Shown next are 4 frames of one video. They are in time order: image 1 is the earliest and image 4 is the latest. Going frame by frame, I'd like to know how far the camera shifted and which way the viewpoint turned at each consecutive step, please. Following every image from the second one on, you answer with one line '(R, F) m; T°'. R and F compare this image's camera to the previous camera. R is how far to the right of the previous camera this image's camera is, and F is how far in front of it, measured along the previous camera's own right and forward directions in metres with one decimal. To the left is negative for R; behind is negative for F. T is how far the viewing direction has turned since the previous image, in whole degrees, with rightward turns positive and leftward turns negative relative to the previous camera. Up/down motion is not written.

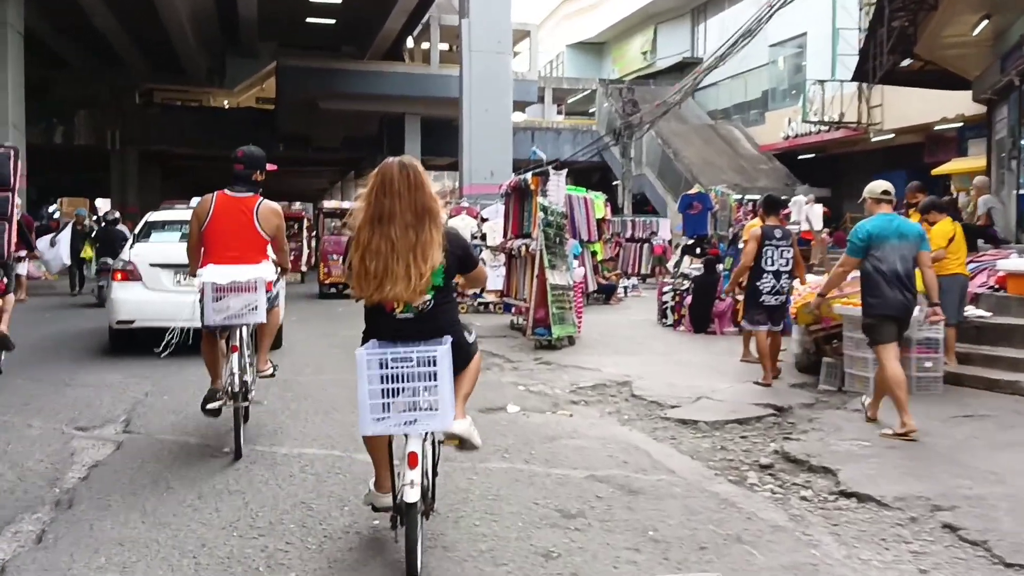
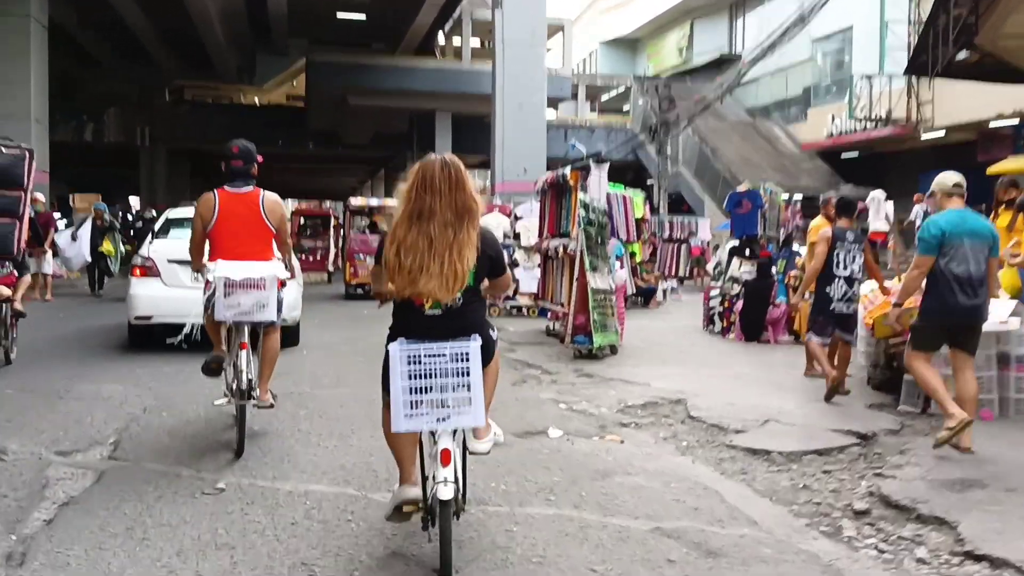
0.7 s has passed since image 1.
(-0.1, +0.9) m; -2°
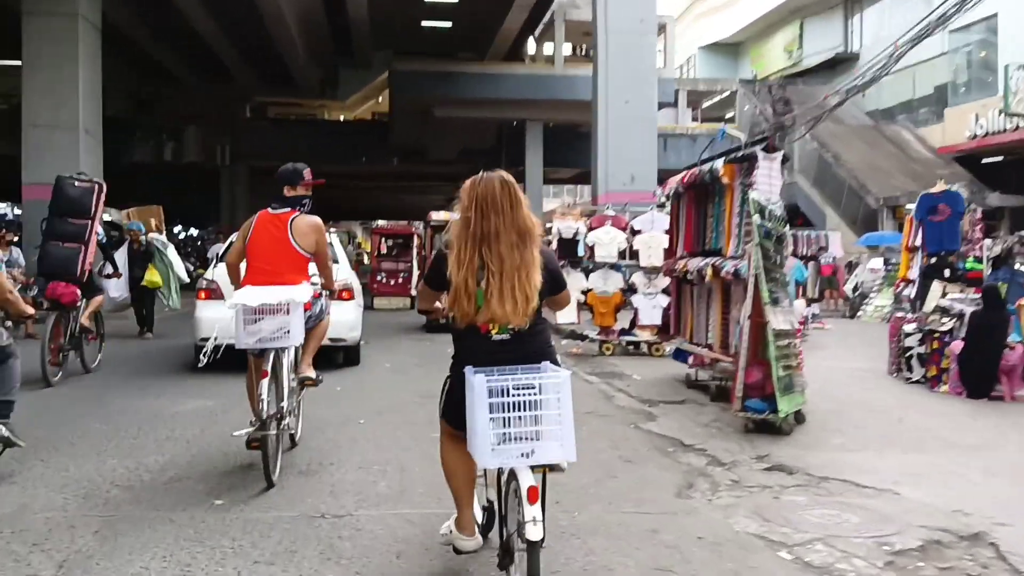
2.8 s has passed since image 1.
(-0.5, +3.0) m; -6°
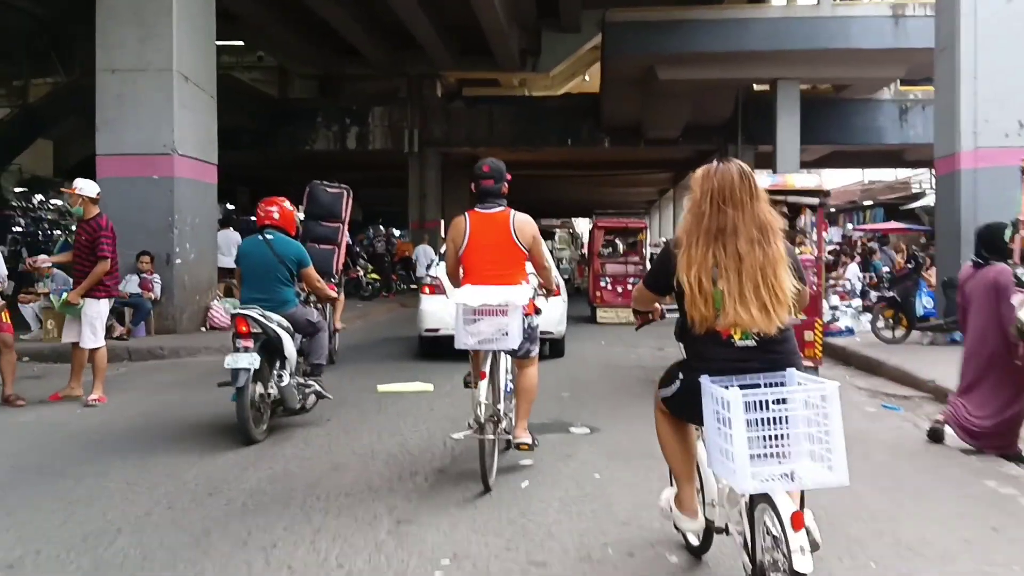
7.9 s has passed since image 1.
(-1.3, +6.4) m; -14°
